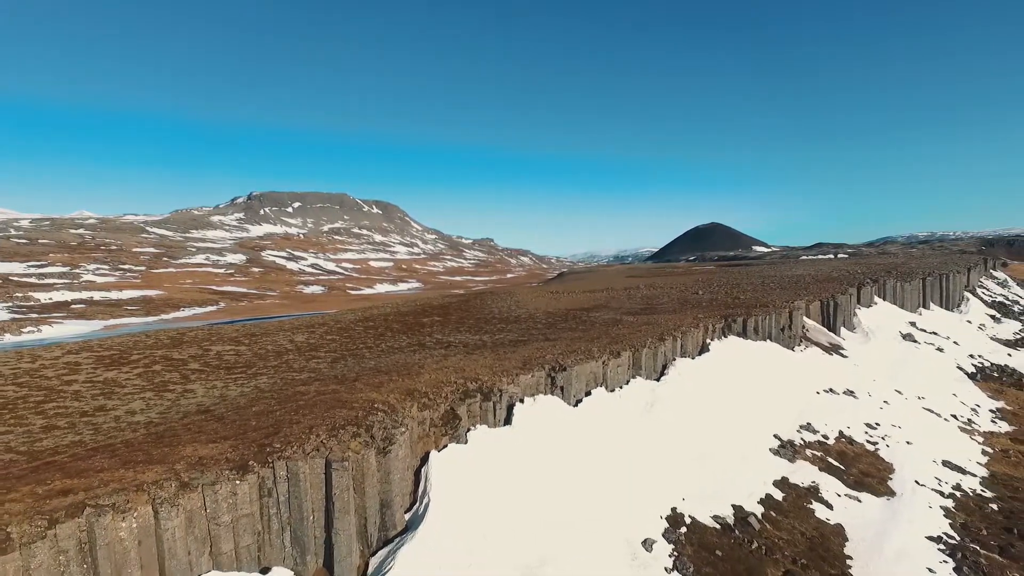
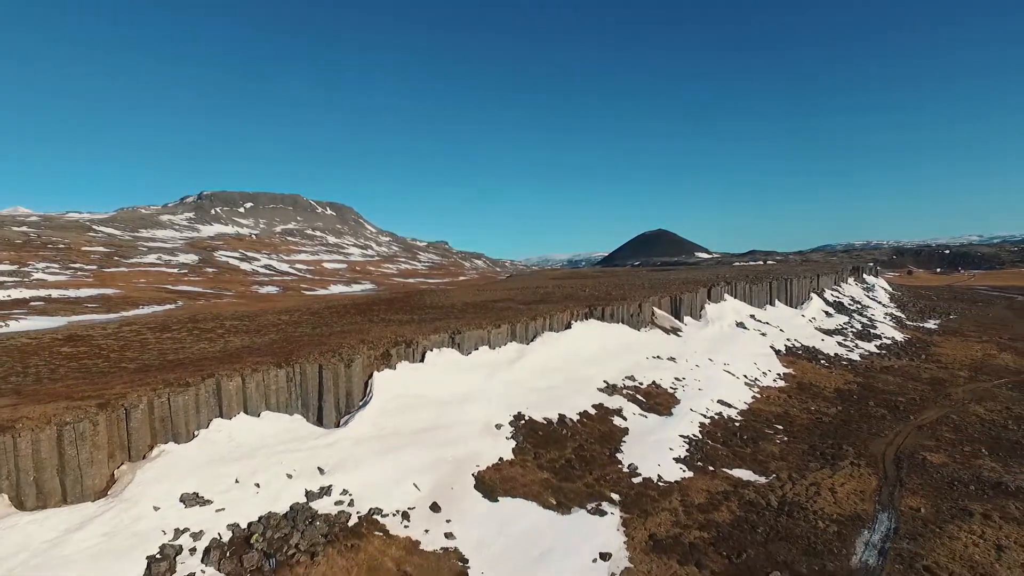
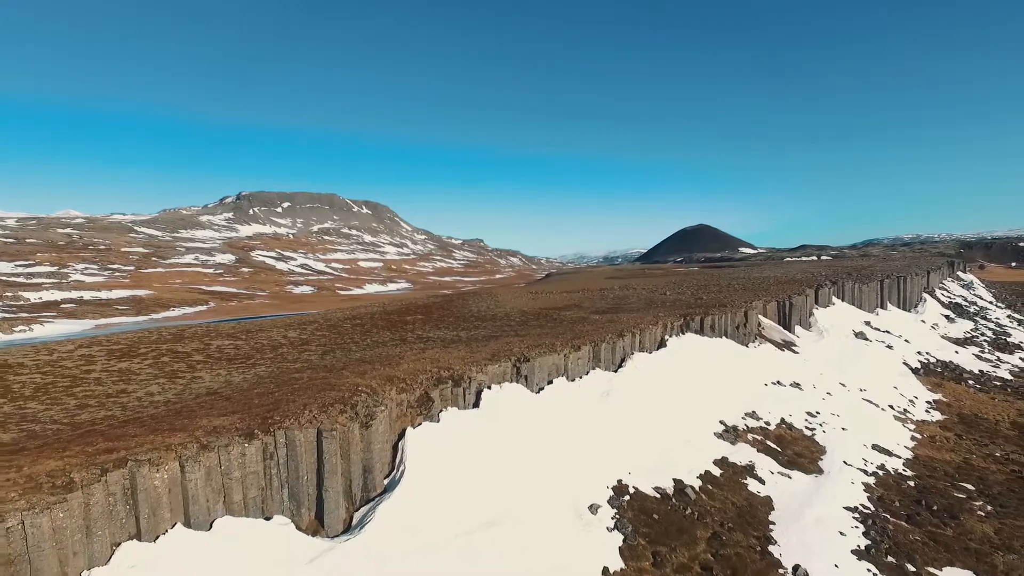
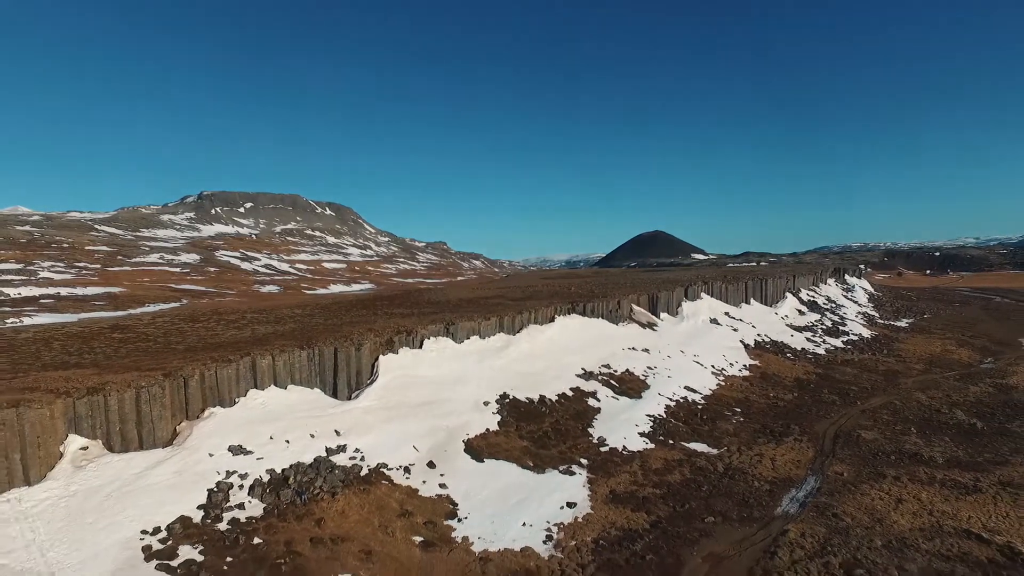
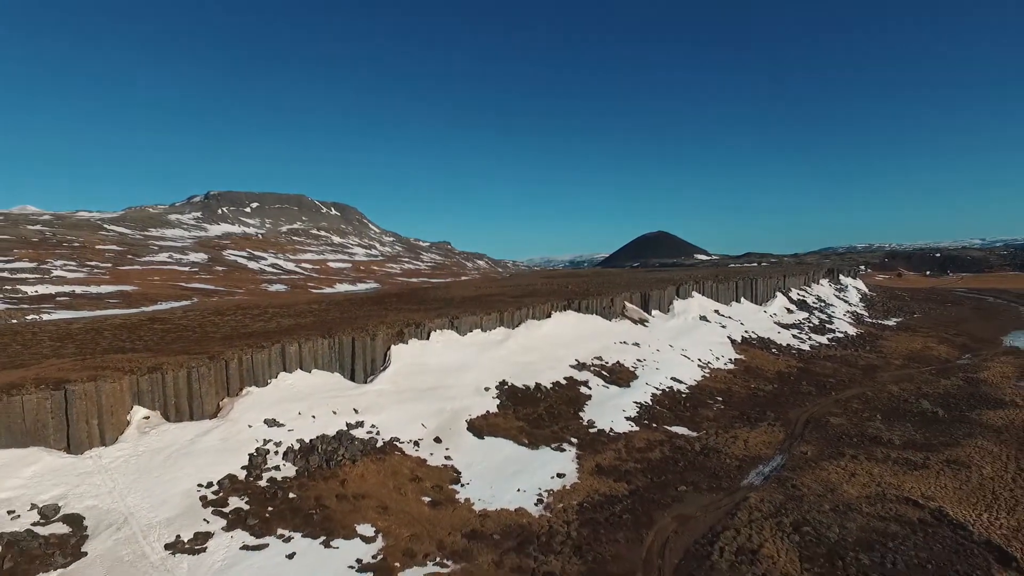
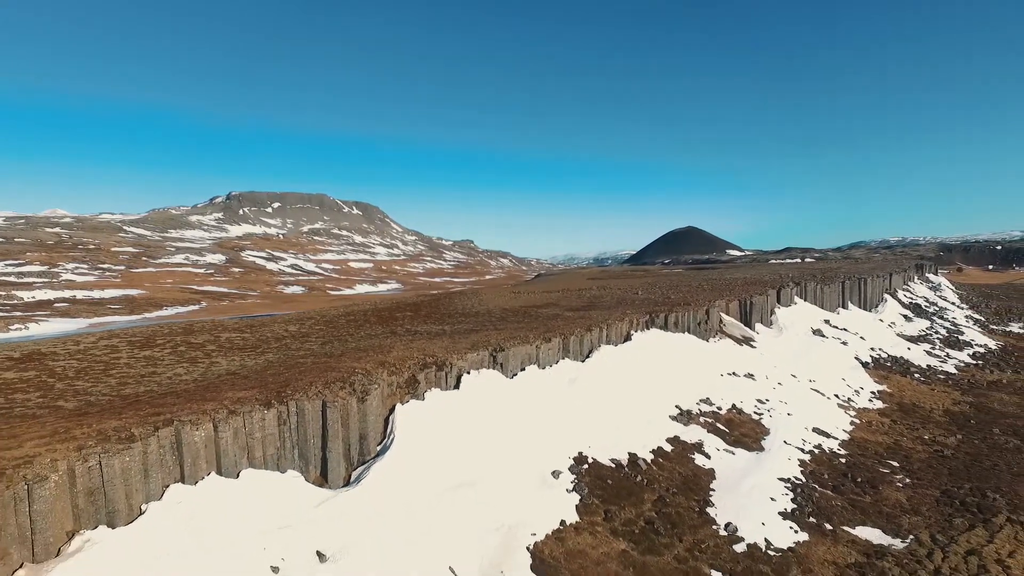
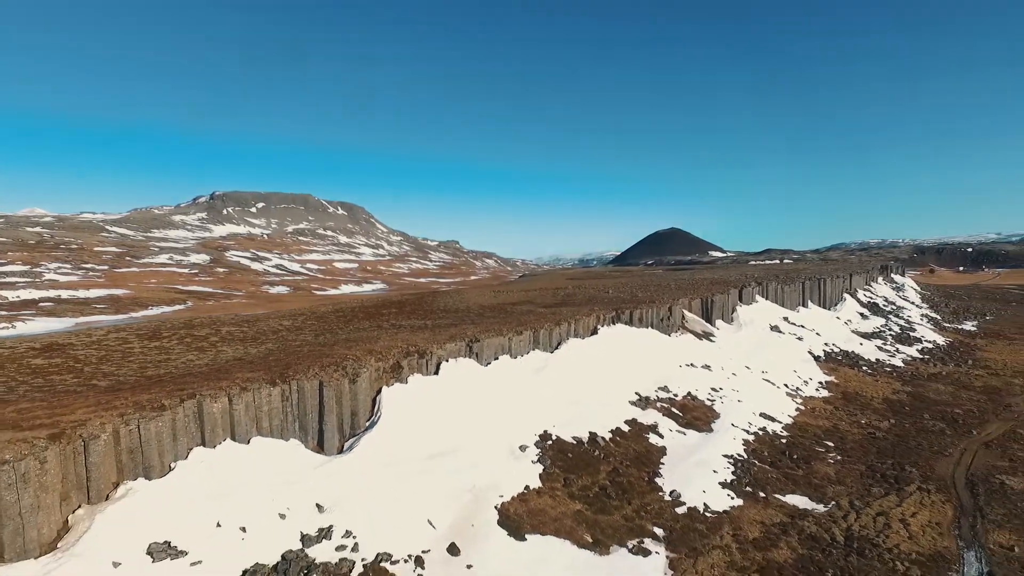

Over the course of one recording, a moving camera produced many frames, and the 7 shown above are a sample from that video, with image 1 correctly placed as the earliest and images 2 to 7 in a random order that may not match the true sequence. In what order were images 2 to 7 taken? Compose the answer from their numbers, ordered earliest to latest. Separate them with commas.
3, 6, 7, 2, 4, 5
